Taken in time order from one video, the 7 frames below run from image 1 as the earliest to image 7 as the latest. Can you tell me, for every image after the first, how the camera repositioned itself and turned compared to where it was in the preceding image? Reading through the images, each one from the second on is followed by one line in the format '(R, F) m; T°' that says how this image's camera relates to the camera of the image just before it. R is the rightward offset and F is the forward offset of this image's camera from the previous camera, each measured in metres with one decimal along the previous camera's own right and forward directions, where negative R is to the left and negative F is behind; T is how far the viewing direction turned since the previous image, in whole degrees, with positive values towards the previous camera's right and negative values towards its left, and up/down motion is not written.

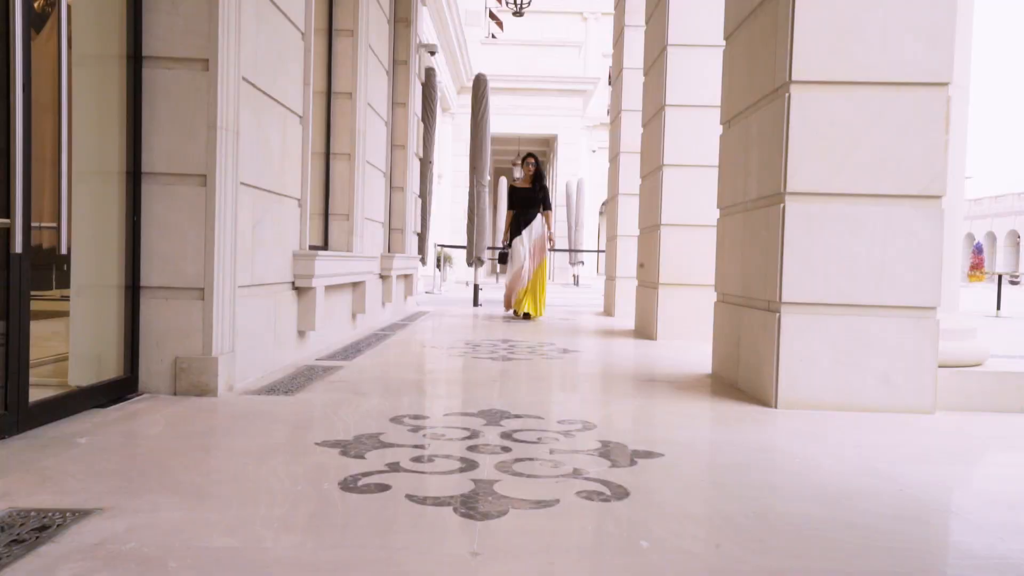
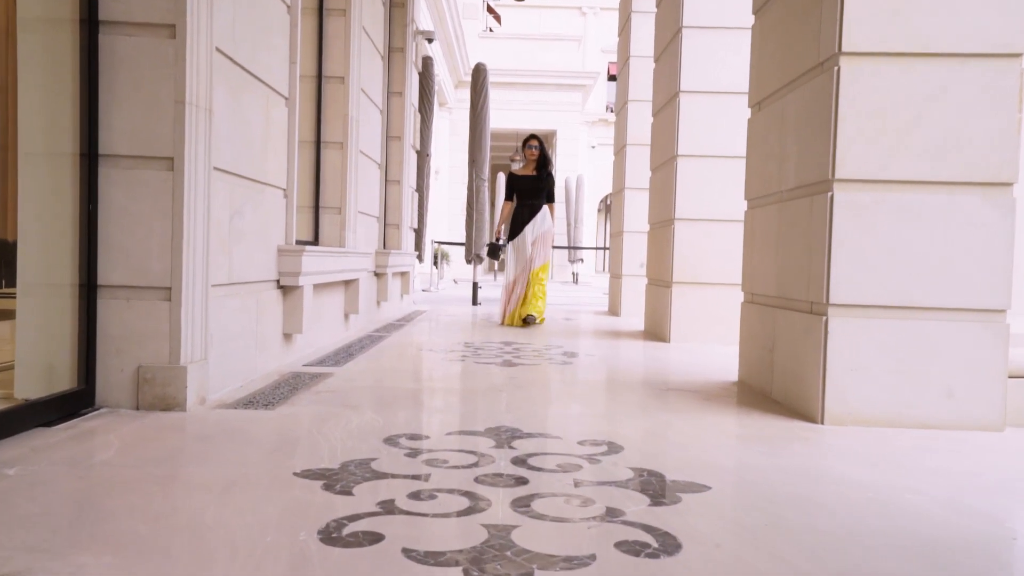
(-0.1, +0.4) m; 0°
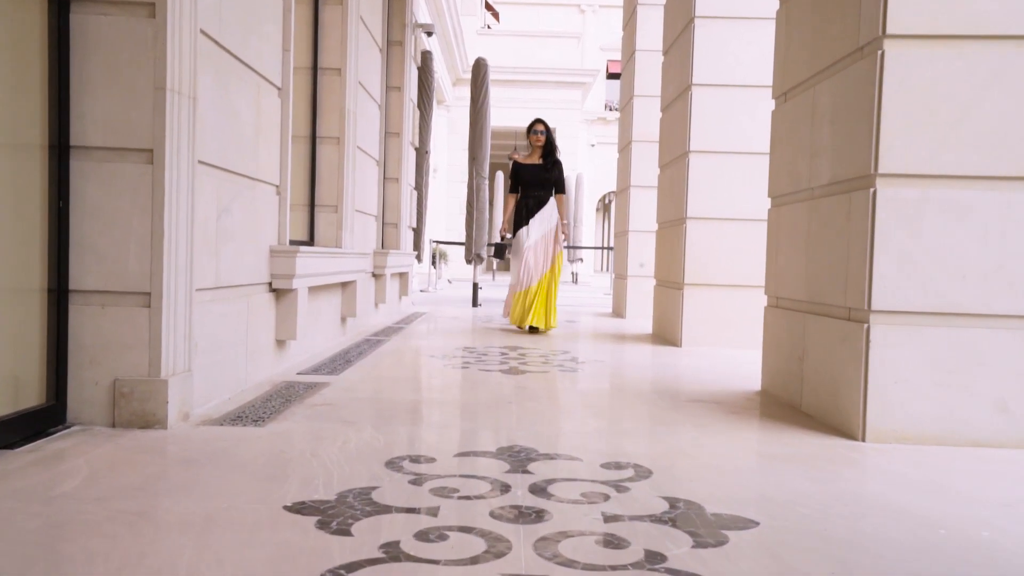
(-0.1, +0.3) m; 0°
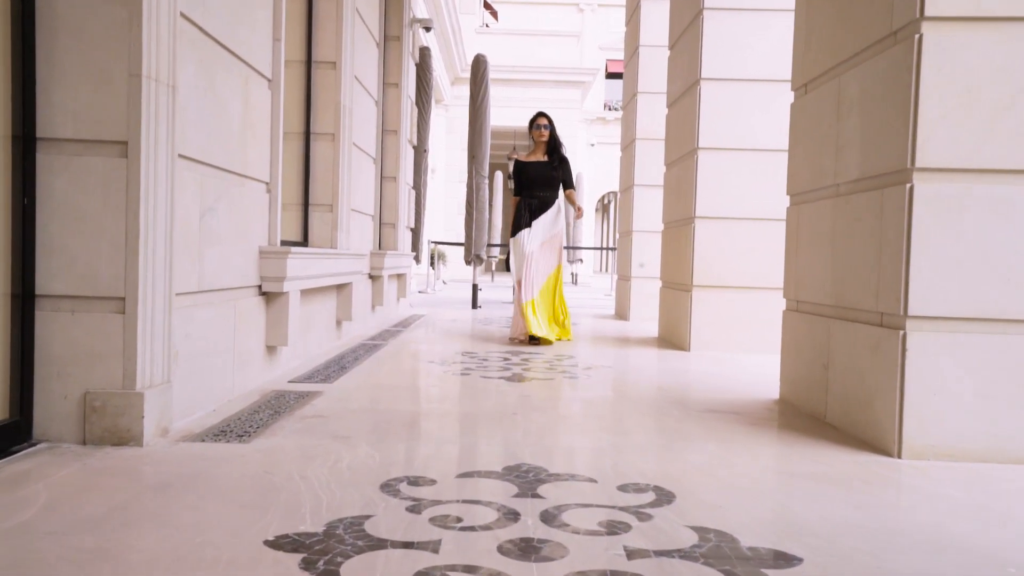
(0.0, +0.2) m; 0°
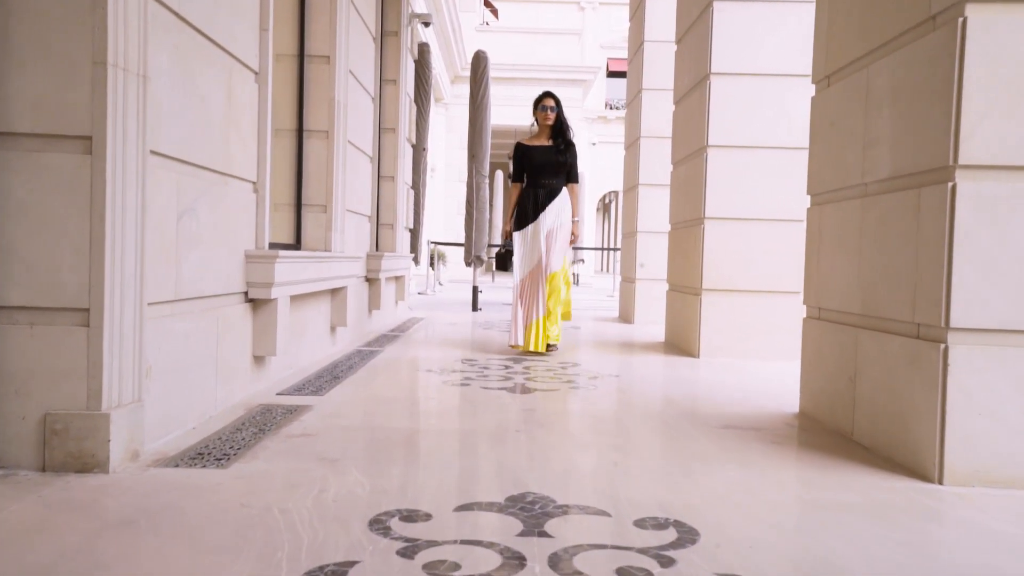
(0.0, +0.2) m; 0°
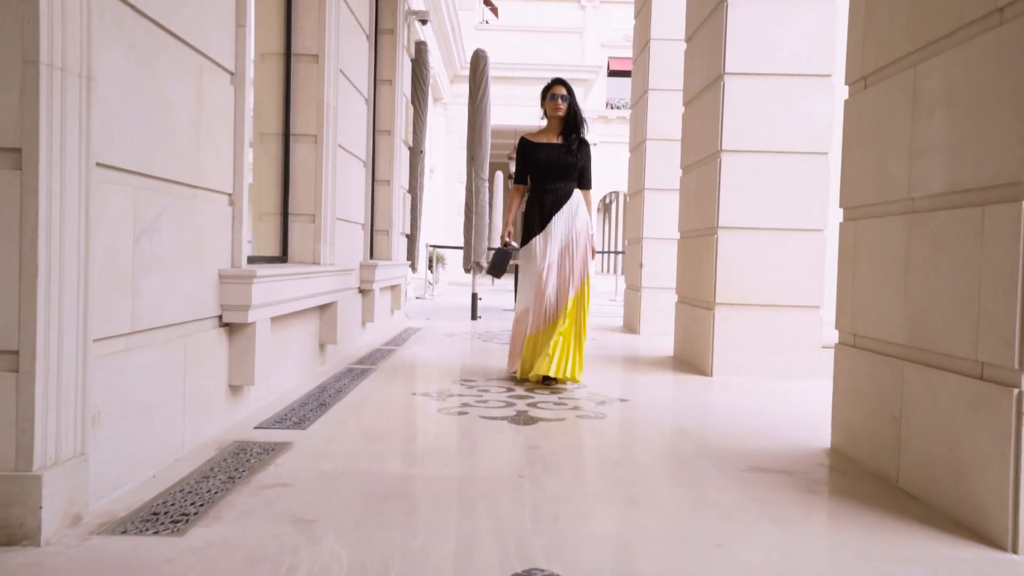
(0.0, +0.3) m; 0°
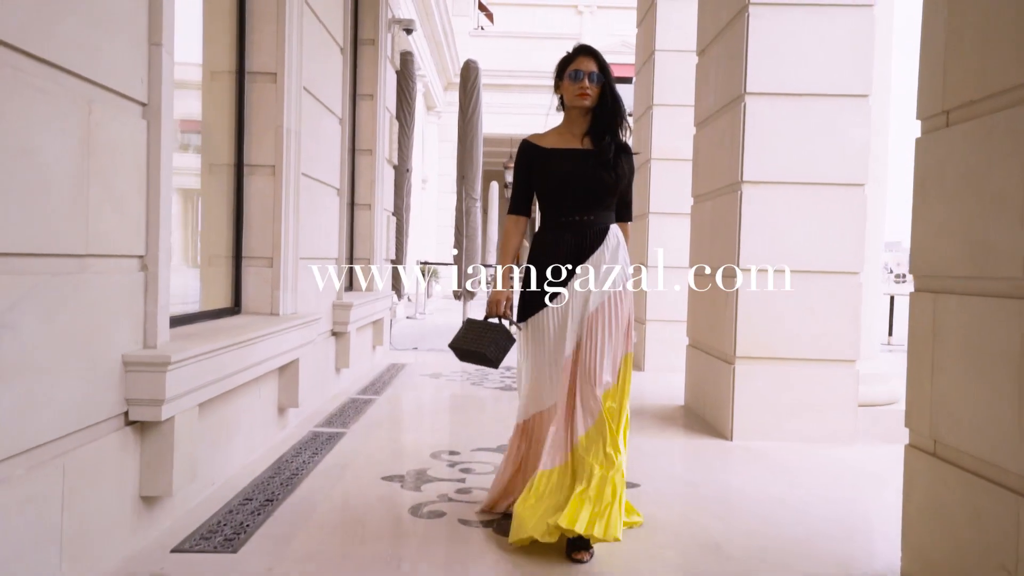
(0.0, +0.6) m; 0°
